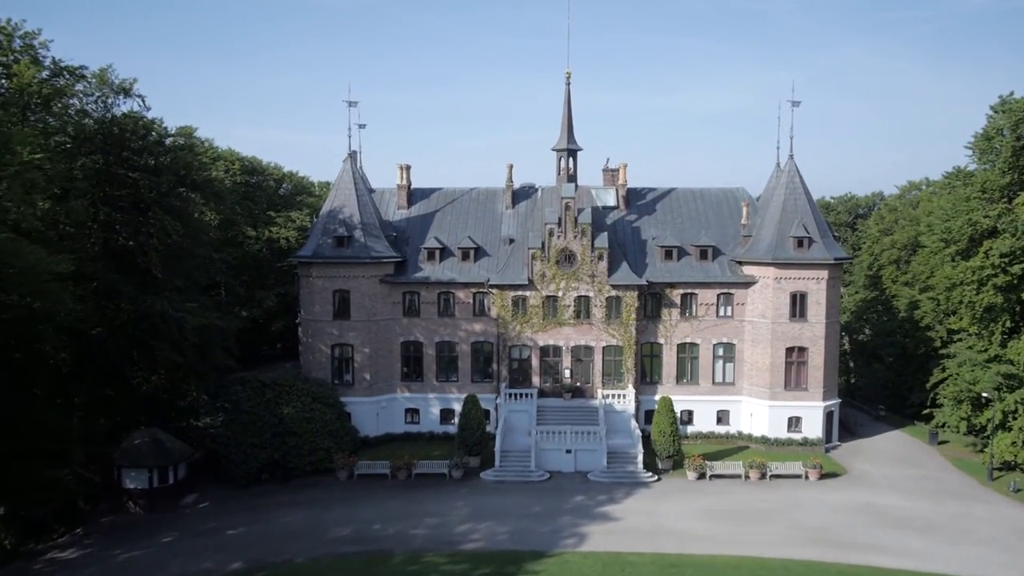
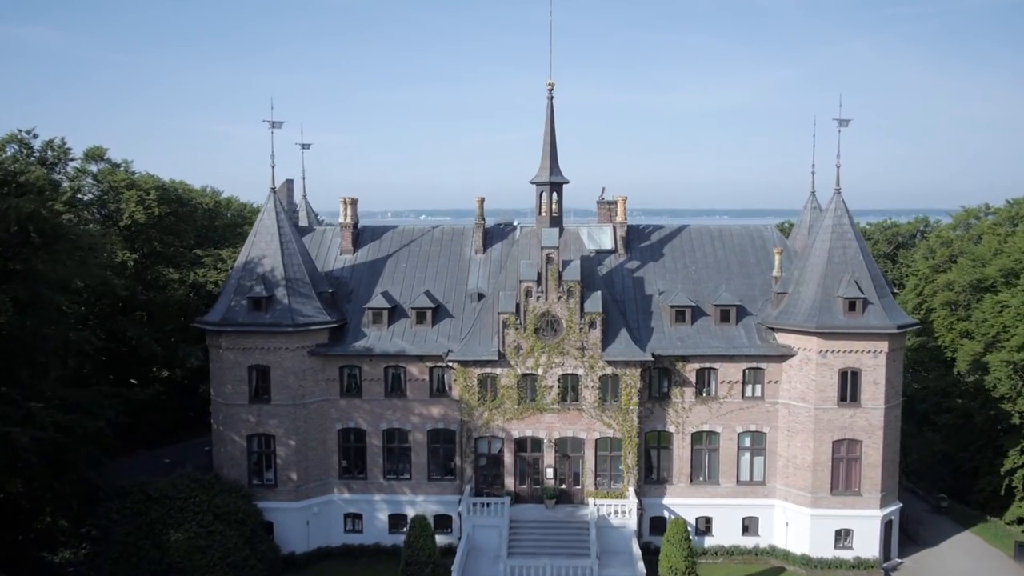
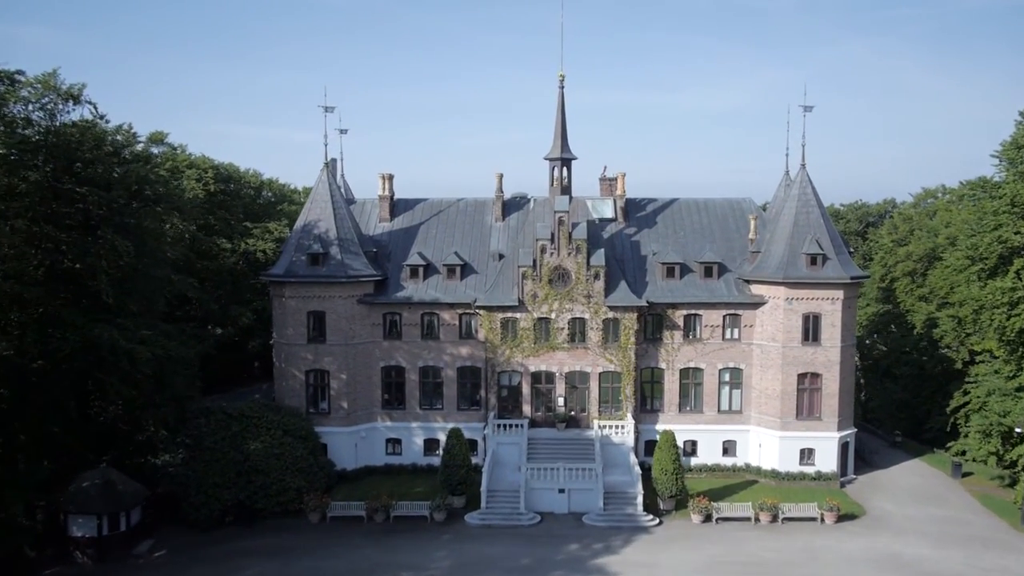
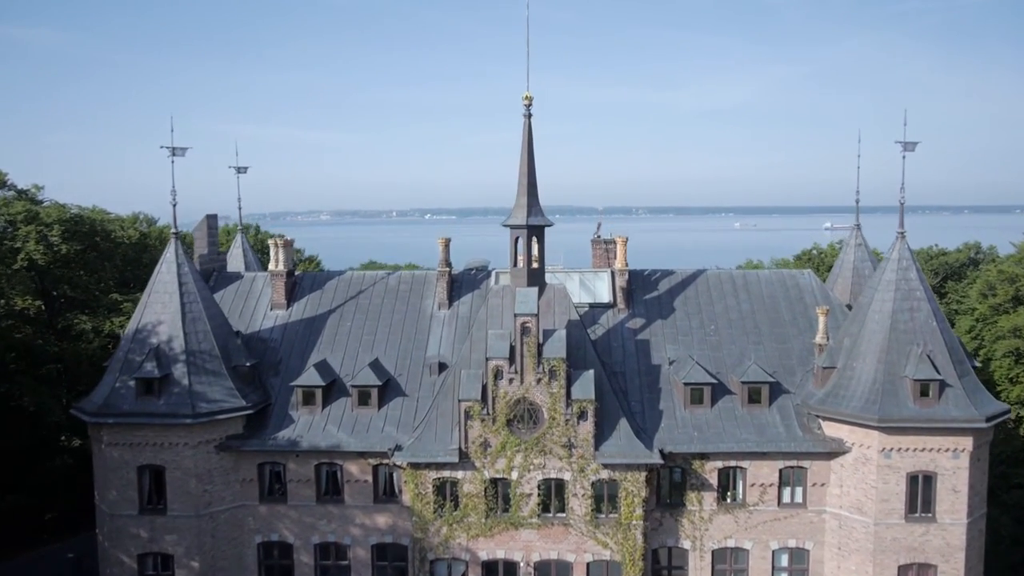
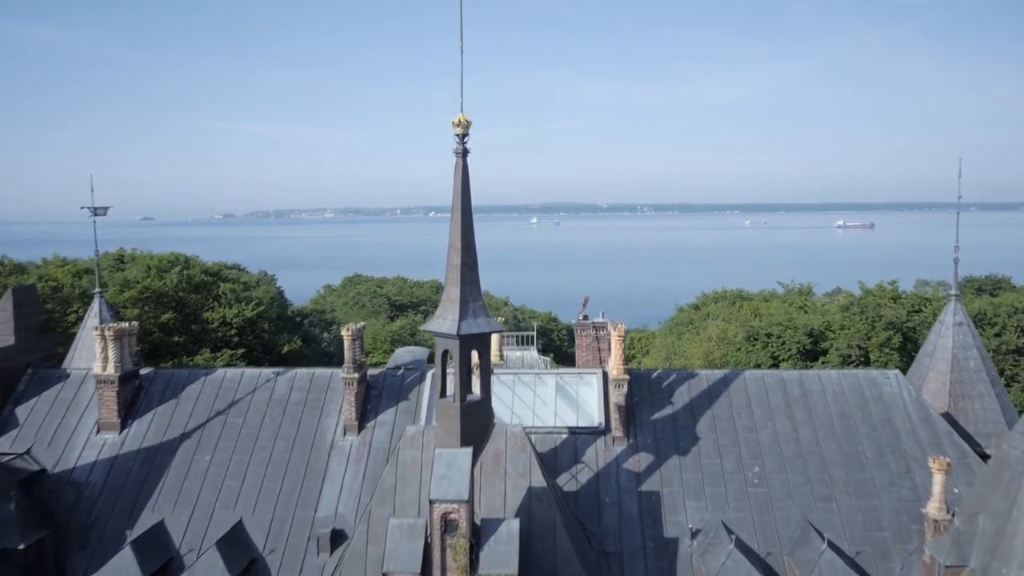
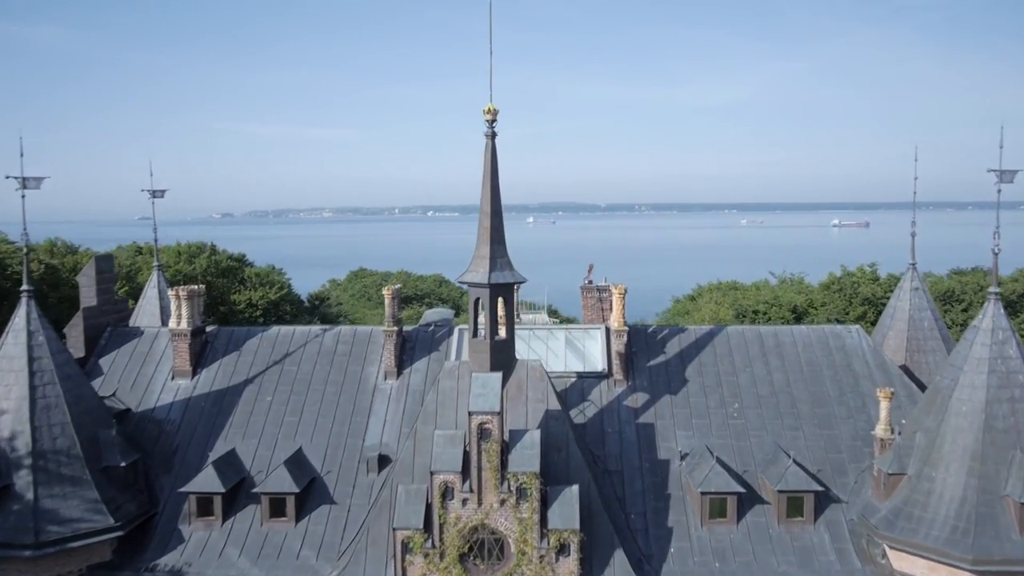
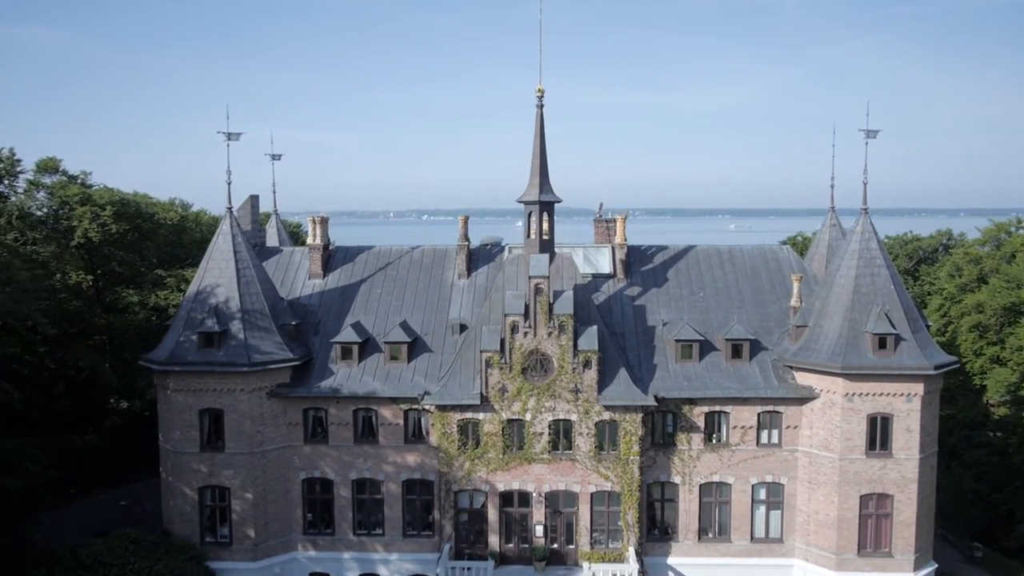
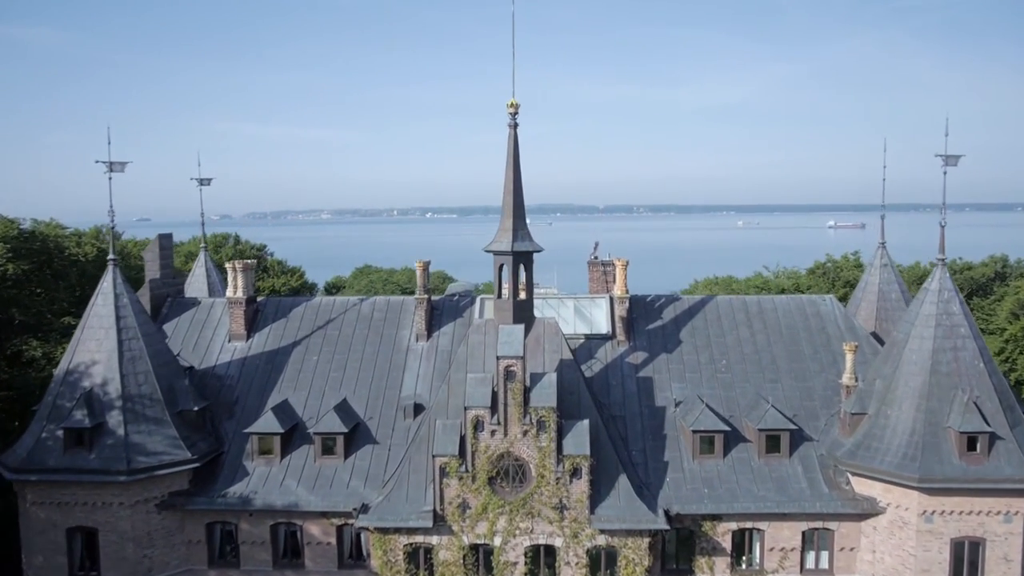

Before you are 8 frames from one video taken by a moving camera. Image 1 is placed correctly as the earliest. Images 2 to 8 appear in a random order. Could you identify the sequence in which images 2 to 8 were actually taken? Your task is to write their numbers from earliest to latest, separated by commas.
3, 2, 7, 4, 8, 6, 5
